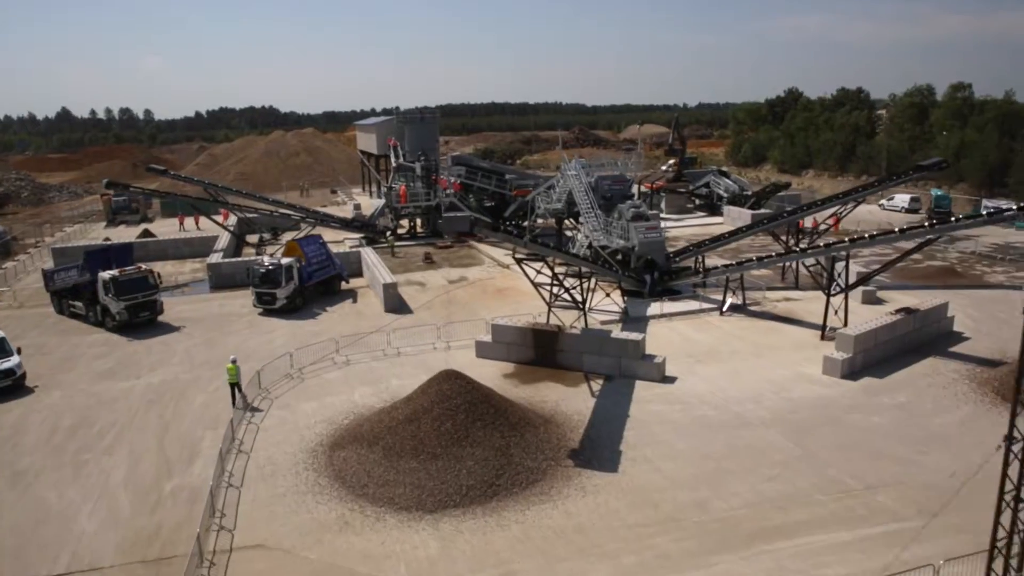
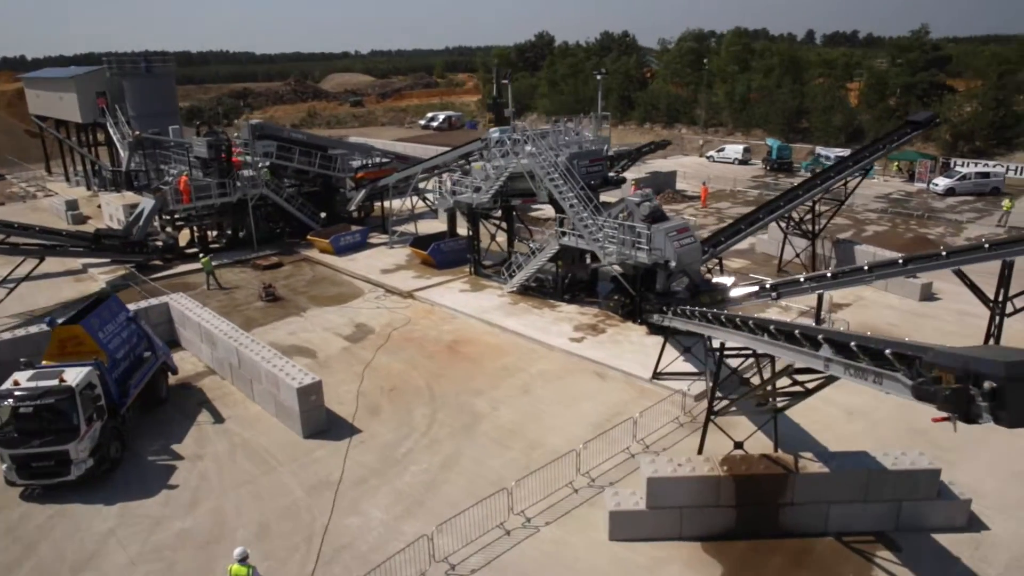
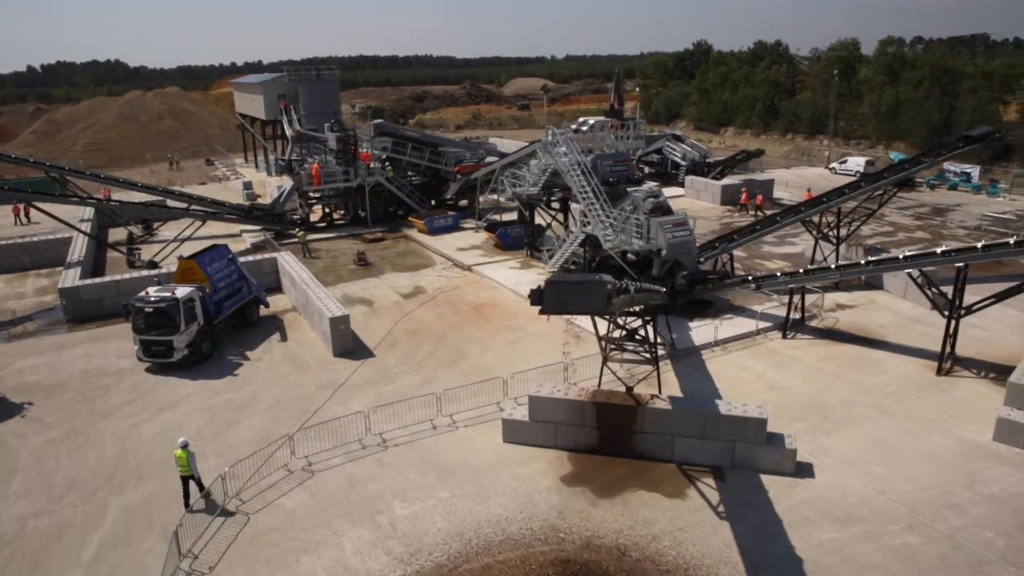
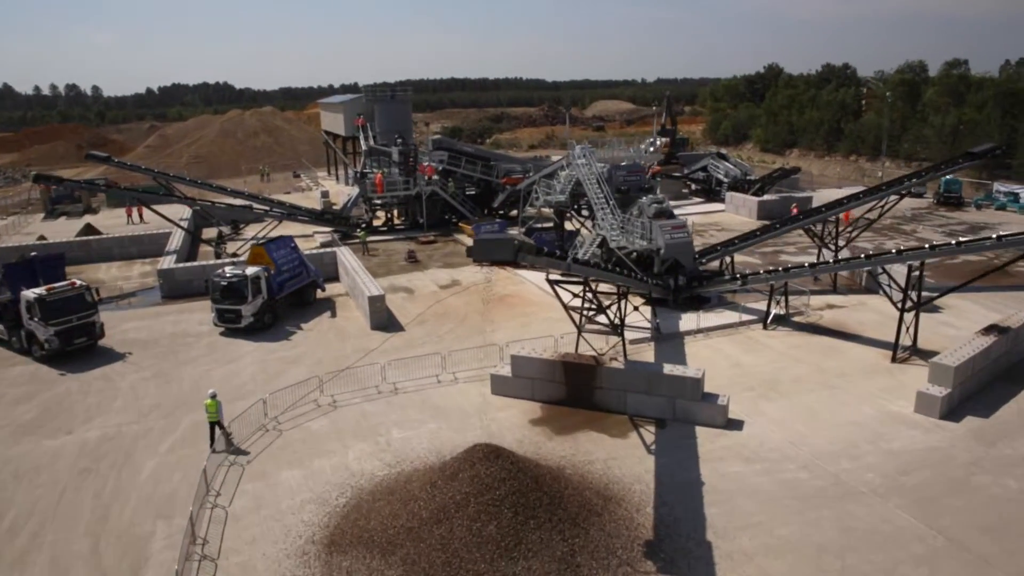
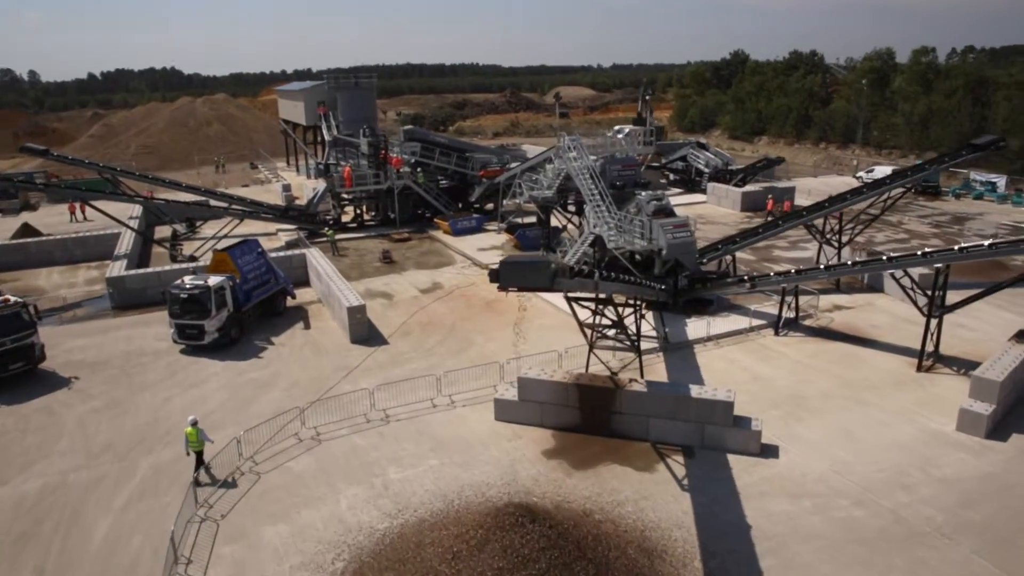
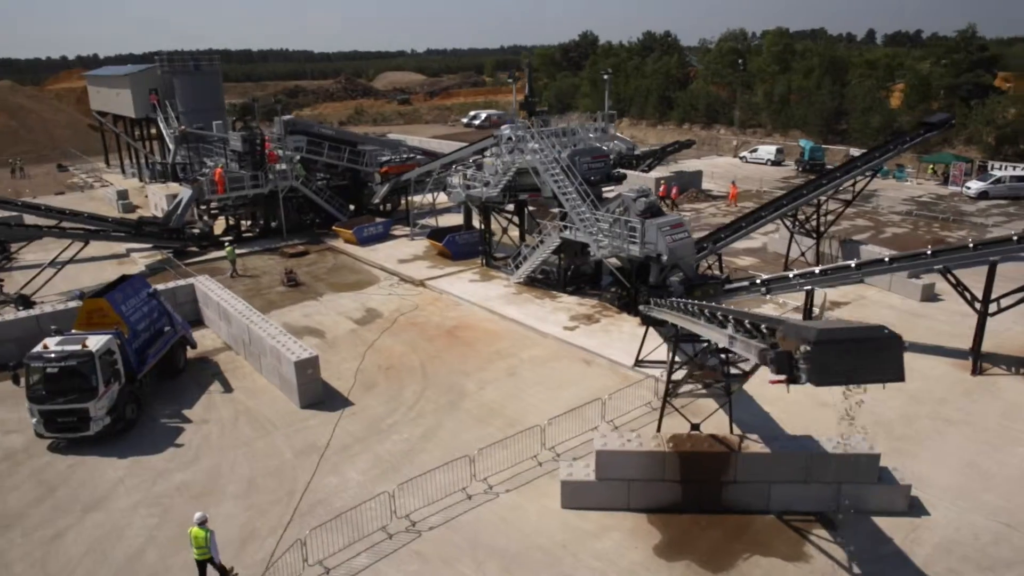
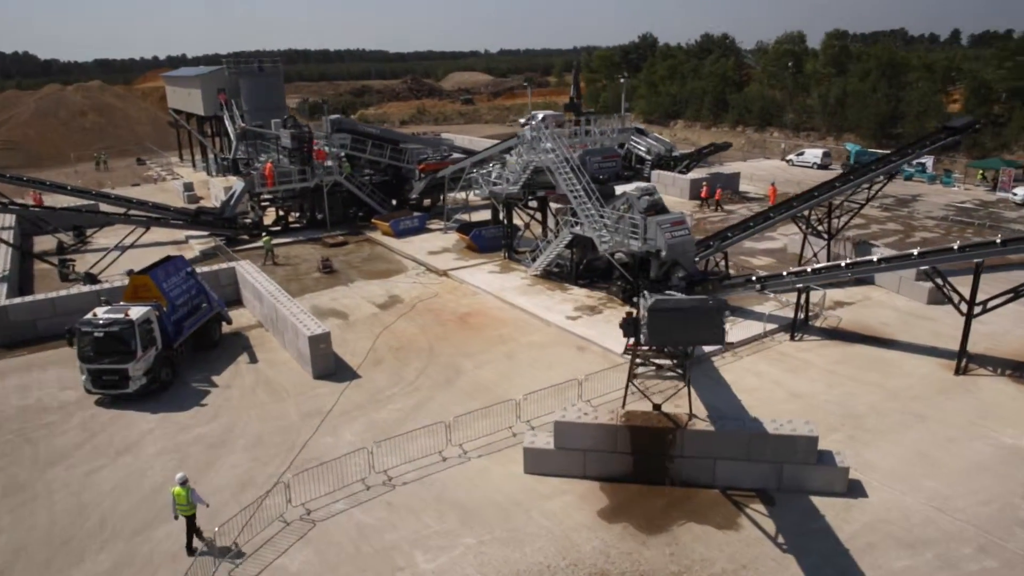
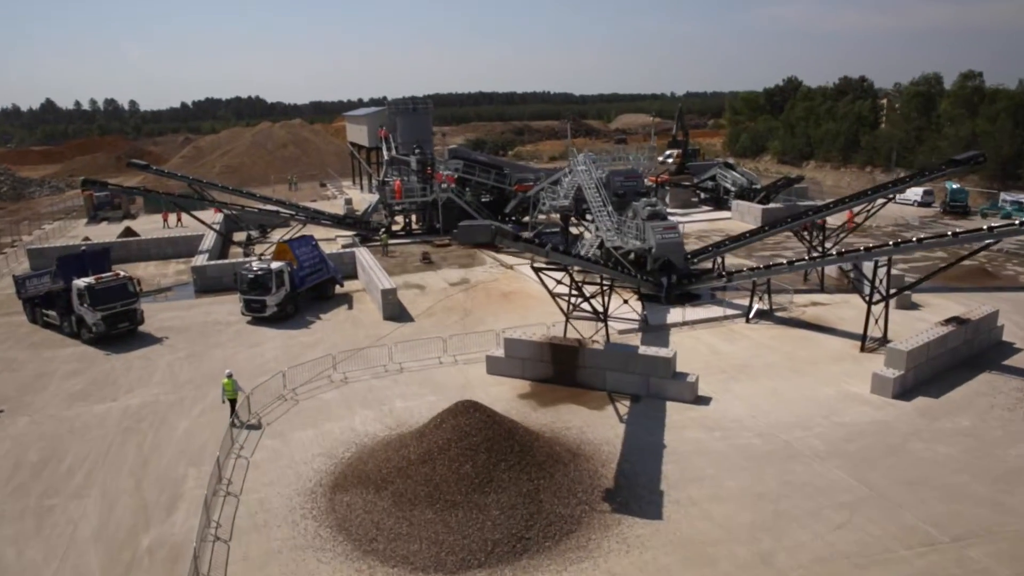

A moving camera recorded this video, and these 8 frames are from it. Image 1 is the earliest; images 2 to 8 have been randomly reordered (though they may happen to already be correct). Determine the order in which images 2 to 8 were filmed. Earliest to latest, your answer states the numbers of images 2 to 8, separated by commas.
8, 4, 5, 3, 7, 6, 2
